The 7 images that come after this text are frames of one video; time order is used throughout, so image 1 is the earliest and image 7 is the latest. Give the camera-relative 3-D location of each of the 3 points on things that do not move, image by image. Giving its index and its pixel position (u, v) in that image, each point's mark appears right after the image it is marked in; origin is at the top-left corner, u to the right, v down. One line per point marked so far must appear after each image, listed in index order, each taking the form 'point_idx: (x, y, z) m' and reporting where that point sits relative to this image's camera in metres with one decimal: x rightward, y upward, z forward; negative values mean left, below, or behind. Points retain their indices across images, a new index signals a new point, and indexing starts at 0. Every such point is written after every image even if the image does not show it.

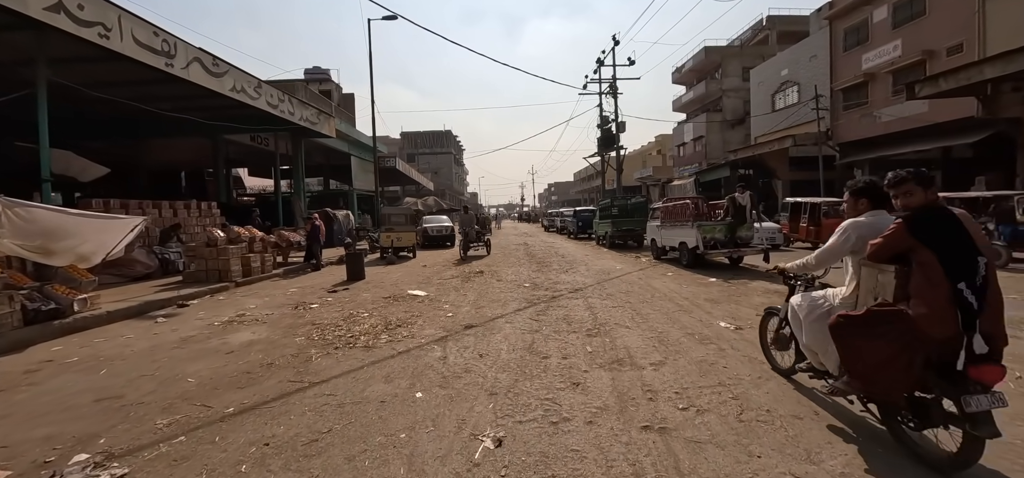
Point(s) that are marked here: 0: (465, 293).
0: (-1.1, -1.2, +9.2) m
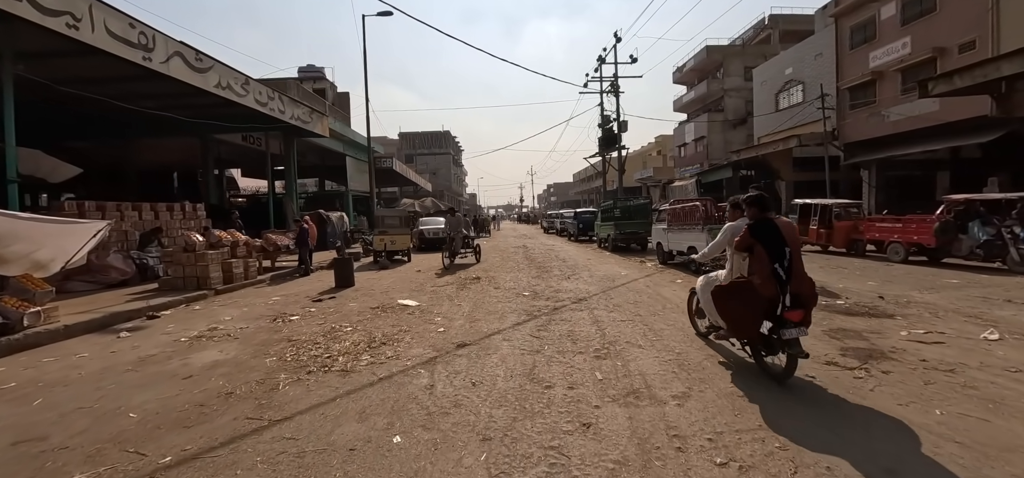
0: (-1.1, -1.4, +8.5) m
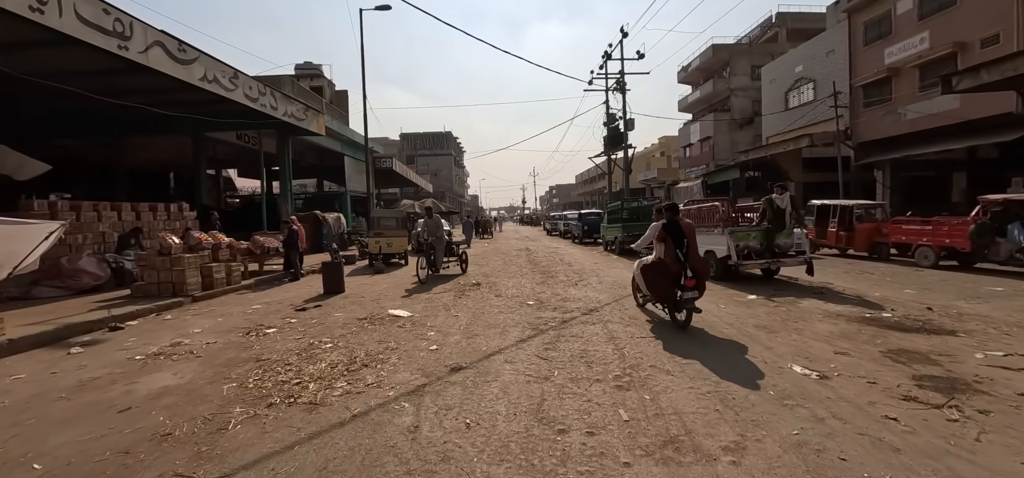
0: (-1.0, -1.4, +7.6) m
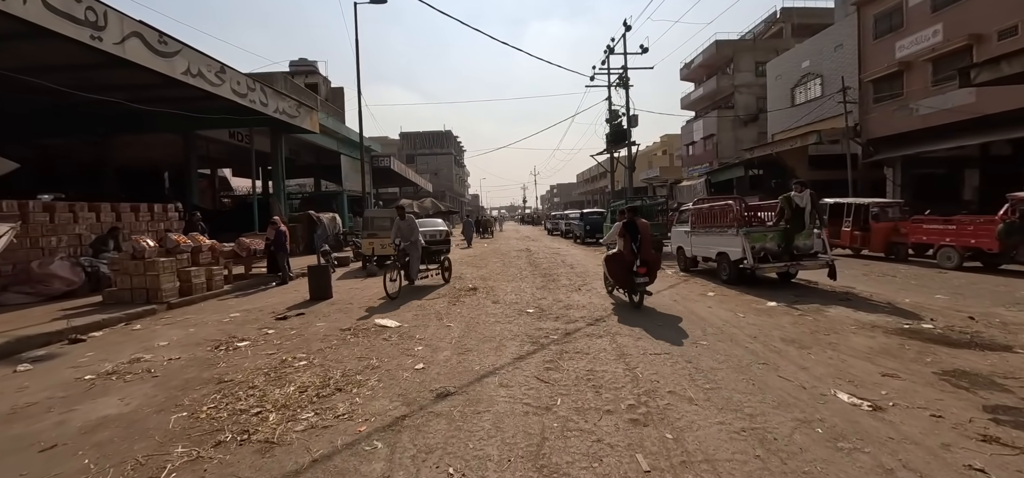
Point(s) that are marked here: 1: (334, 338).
0: (-1.1, -1.5, +6.9) m
1: (-2.9, -1.6, +6.5) m
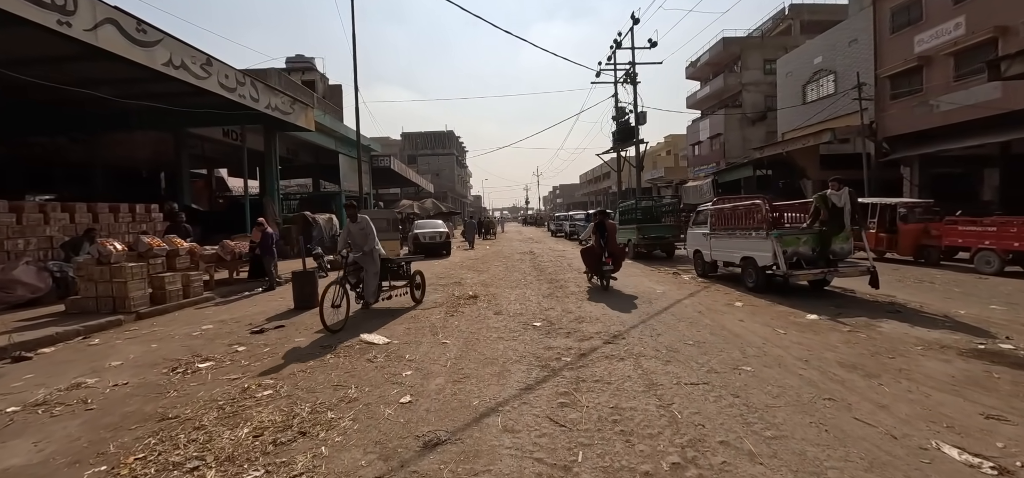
0: (-1.0, -1.5, +6.0) m
1: (-2.8, -1.7, +5.6) m
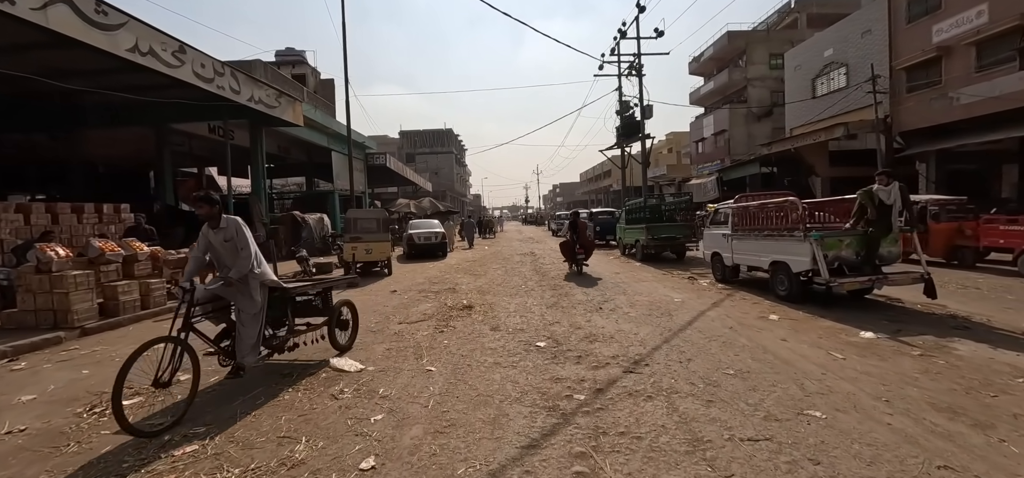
0: (-1.0, -1.6, +5.0) m
1: (-2.8, -1.7, +4.6) m
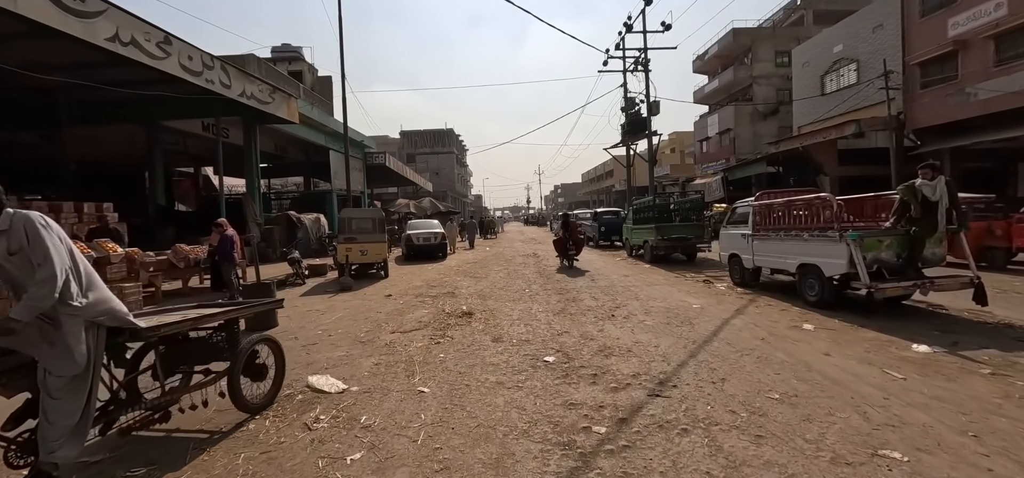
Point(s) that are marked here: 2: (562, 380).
0: (-1.0, -1.6, +4.3) m
1: (-2.7, -1.7, +3.9) m
2: (+0.5, -1.5, +4.4) m
